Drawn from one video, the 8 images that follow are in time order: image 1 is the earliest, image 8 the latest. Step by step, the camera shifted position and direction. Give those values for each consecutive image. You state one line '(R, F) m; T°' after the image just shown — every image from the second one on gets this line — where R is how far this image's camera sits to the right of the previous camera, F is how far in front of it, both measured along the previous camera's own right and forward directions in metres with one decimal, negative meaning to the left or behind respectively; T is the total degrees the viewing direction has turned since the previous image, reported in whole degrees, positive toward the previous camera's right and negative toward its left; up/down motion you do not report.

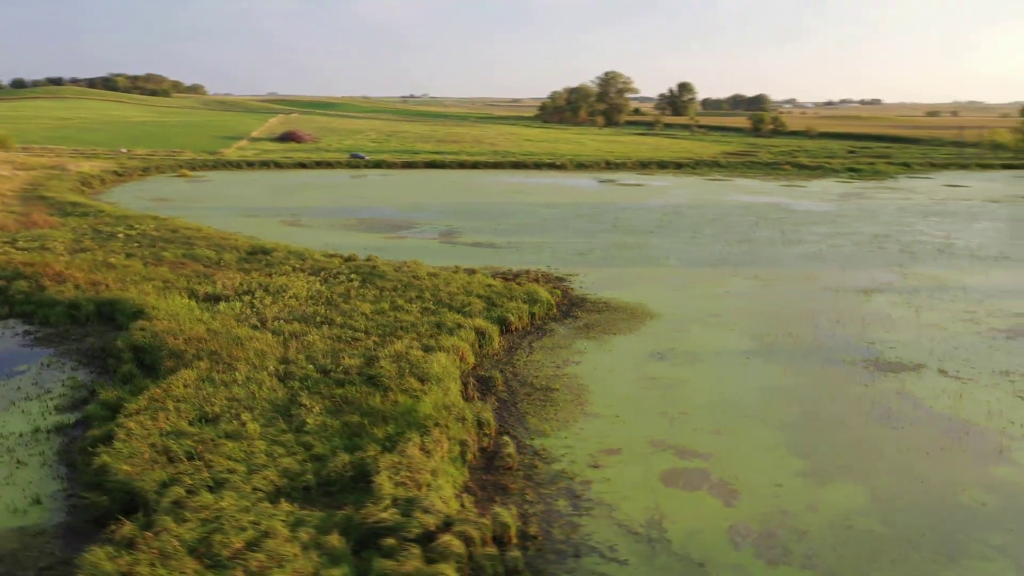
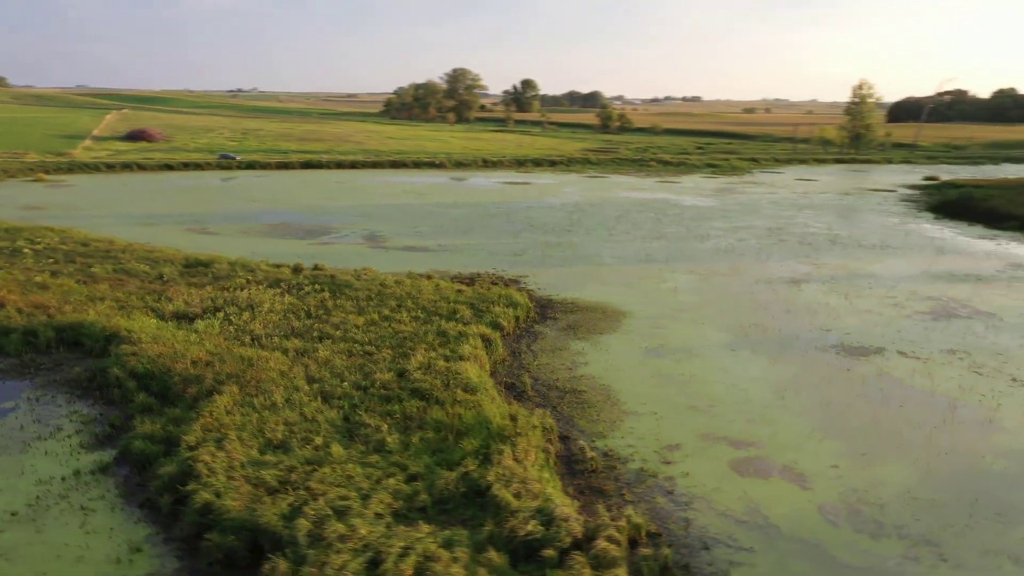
(-2.2, 0.0) m; +11°
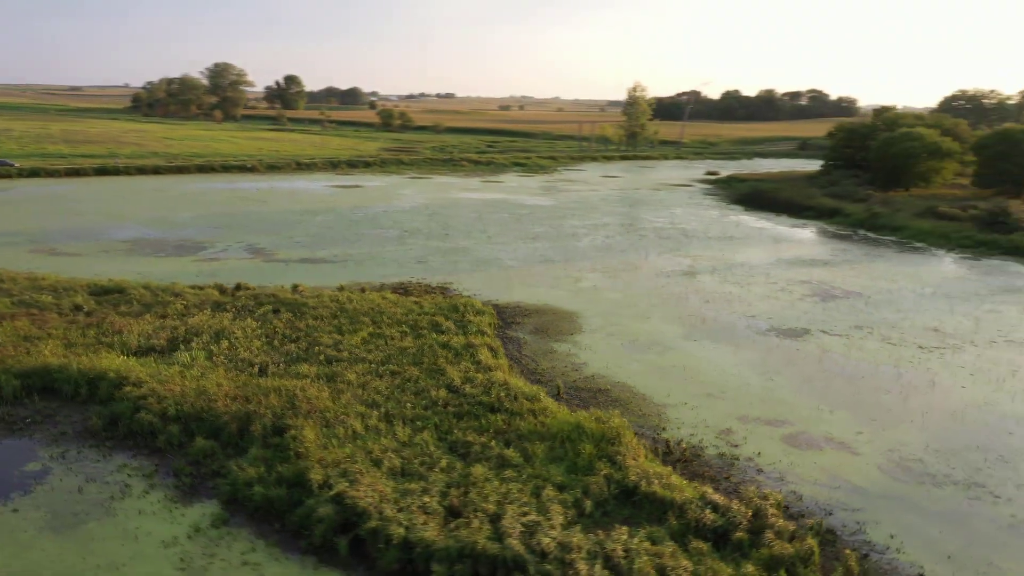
(-3.2, +0.1) m; +16°
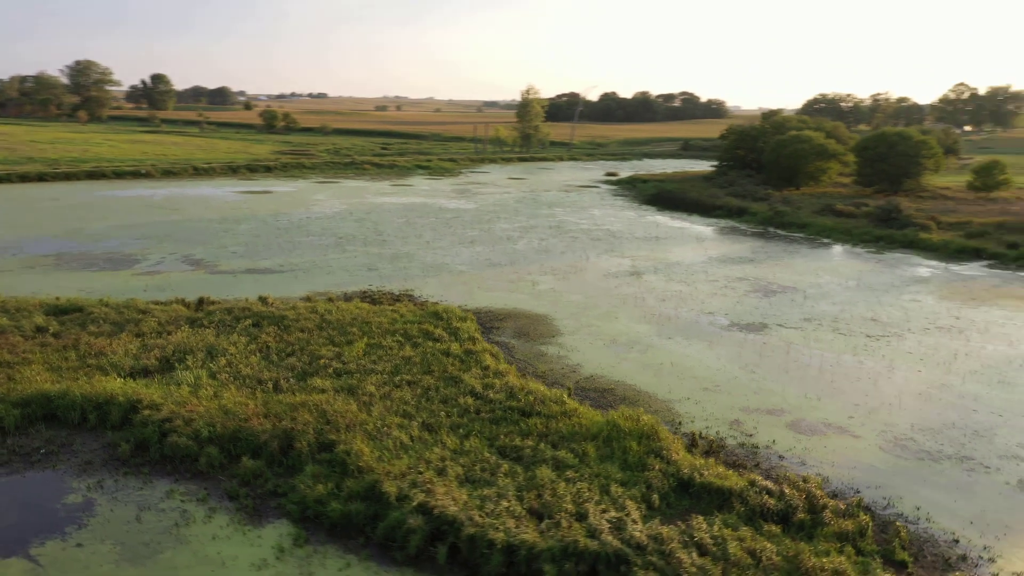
(-1.7, -0.2) m; +8°
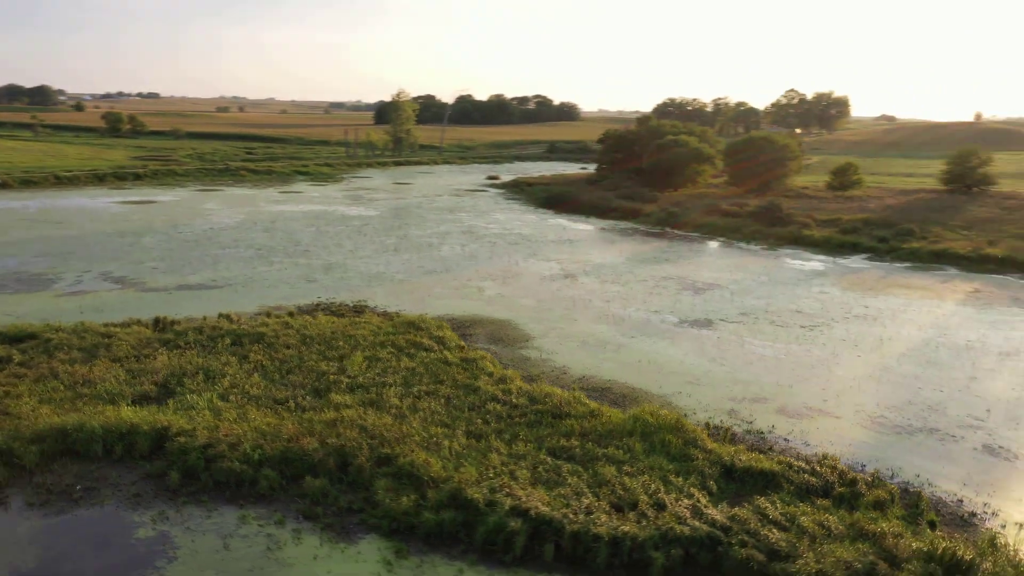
(-2.0, -0.2) m; +10°
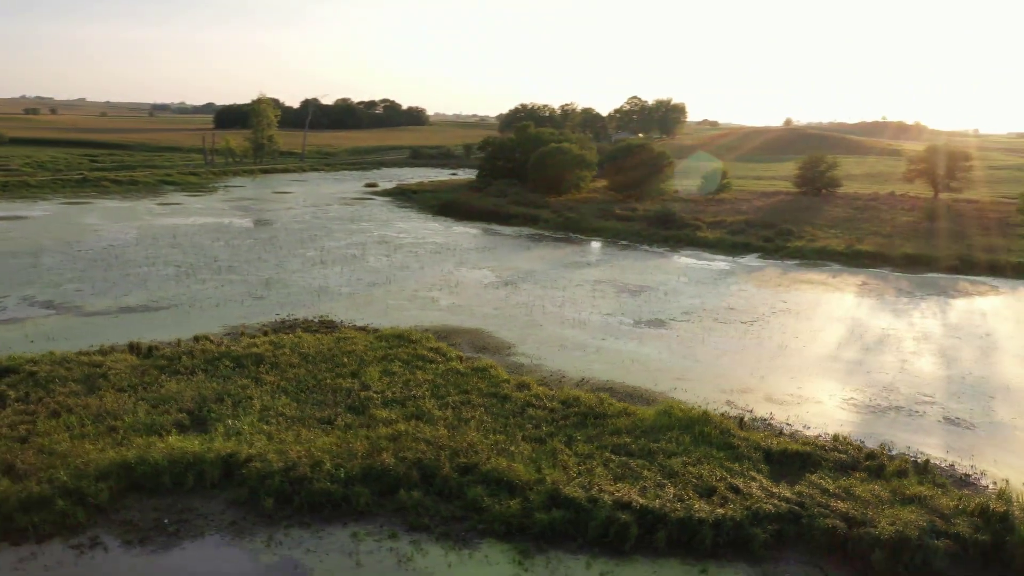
(-2.4, -0.3) m; +11°
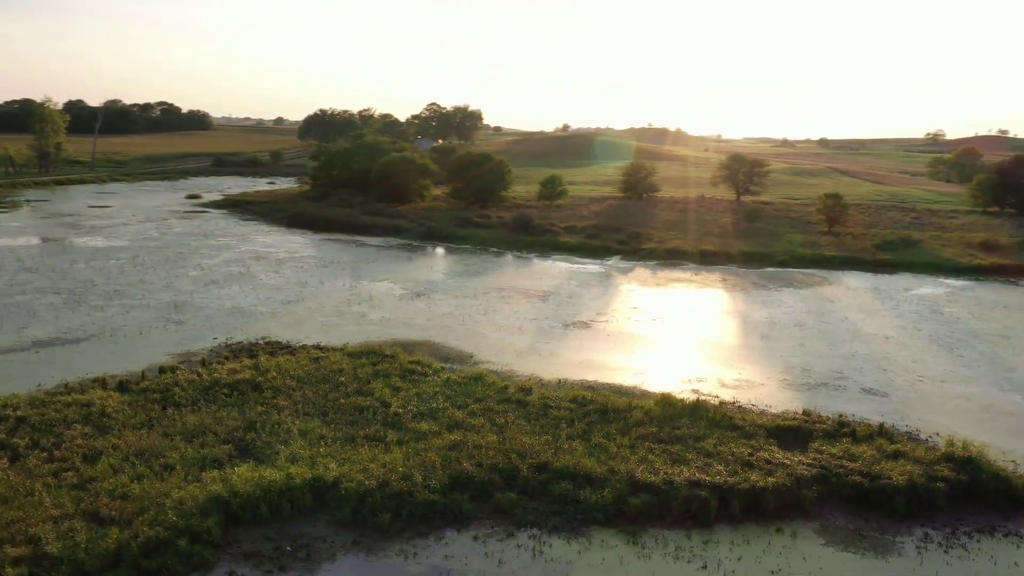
(-3.2, -0.4) m; +15°
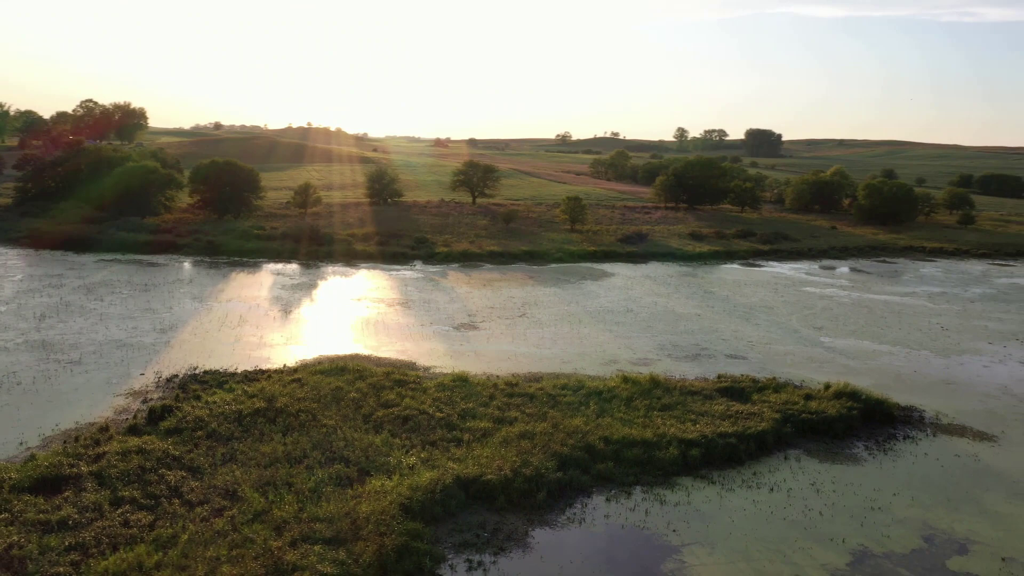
(-5.5, -0.6) m; +24°
